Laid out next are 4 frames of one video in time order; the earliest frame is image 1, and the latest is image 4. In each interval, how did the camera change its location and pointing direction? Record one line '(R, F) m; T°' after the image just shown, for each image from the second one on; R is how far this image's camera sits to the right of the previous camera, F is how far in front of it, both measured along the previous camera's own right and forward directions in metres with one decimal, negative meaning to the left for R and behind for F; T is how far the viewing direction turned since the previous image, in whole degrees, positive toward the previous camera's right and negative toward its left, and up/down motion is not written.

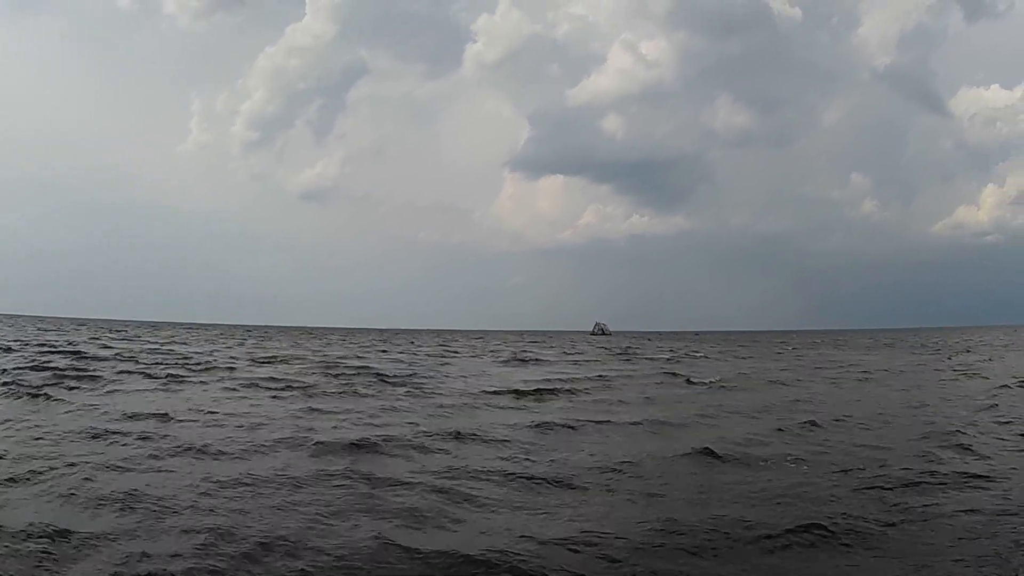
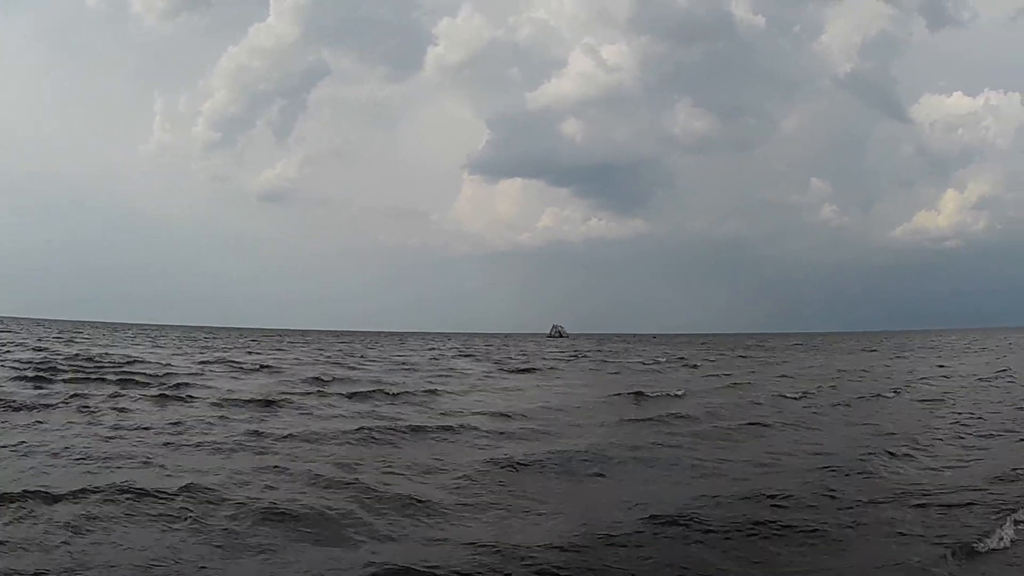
(-1.1, +1.4) m; +3°
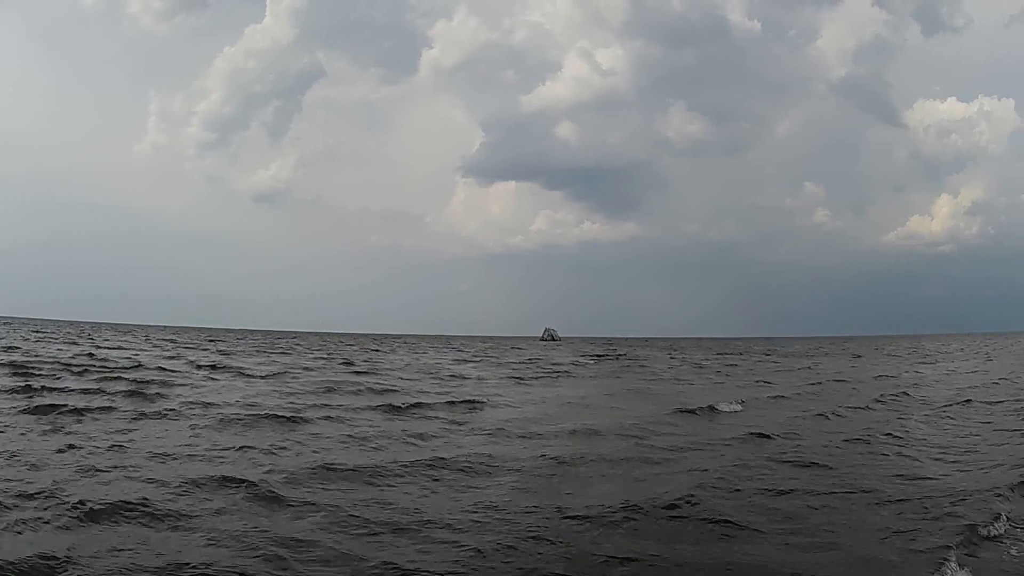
(-0.5, -0.2) m; 0°
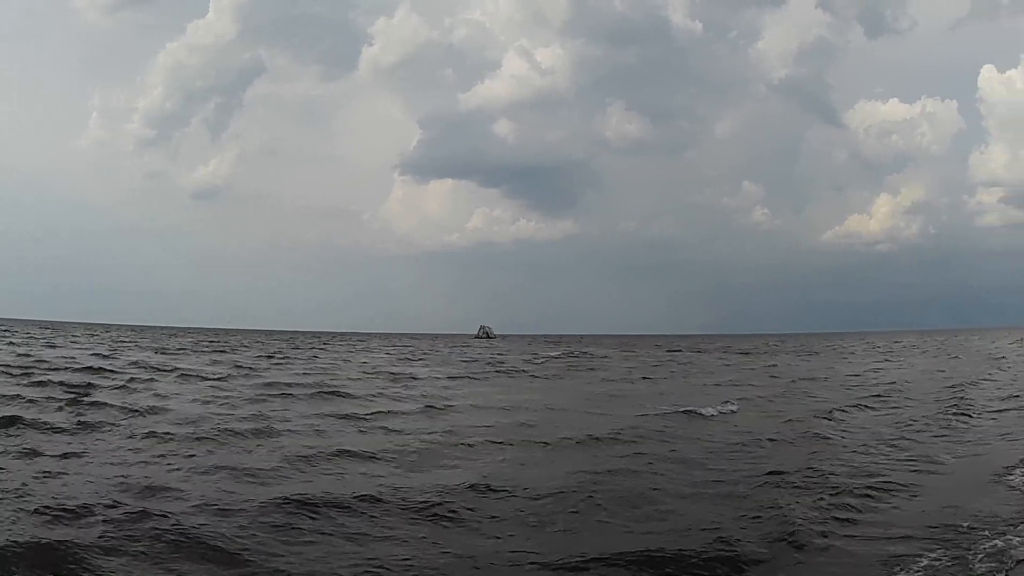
(-1.6, +2.8) m; +4°
